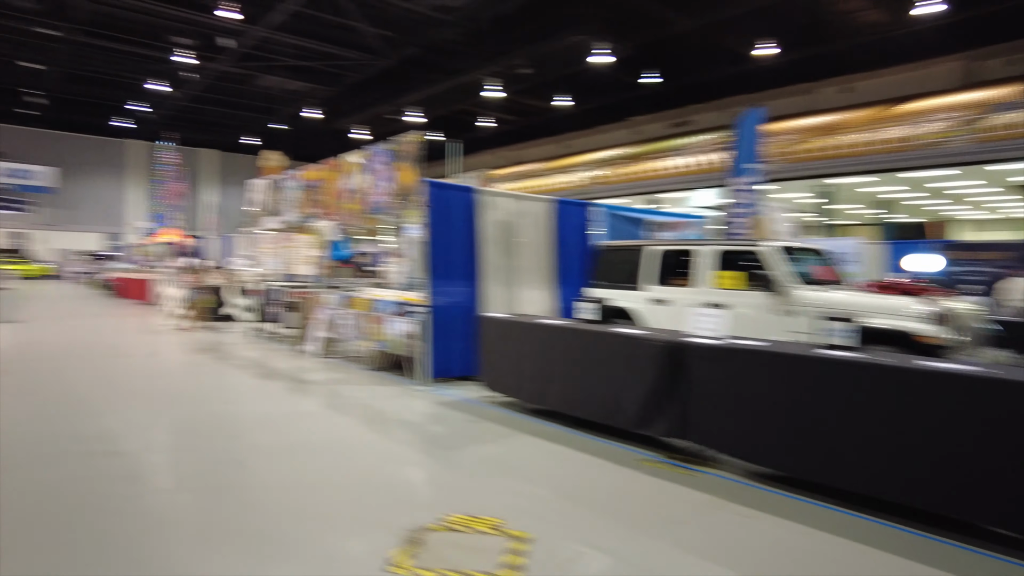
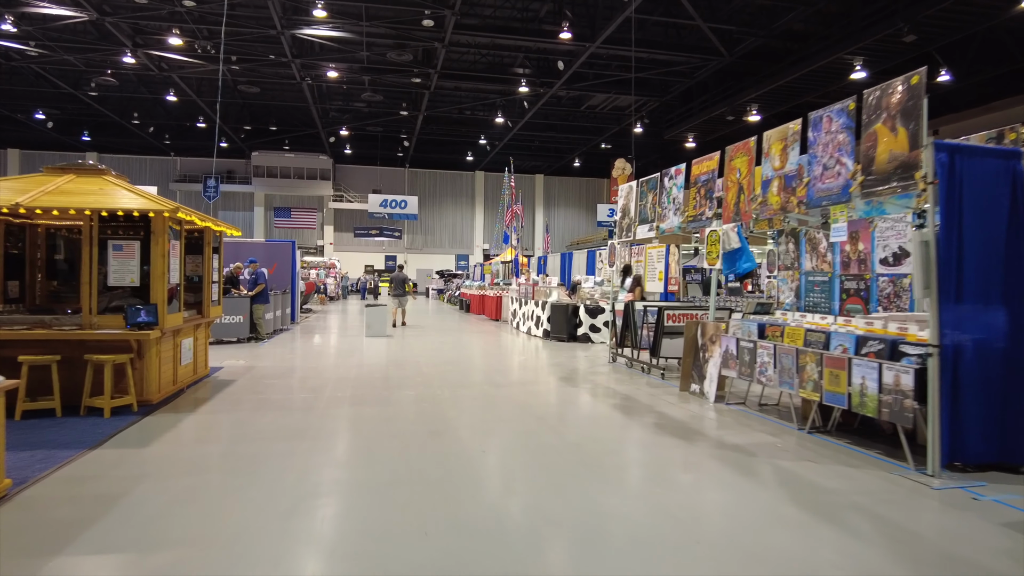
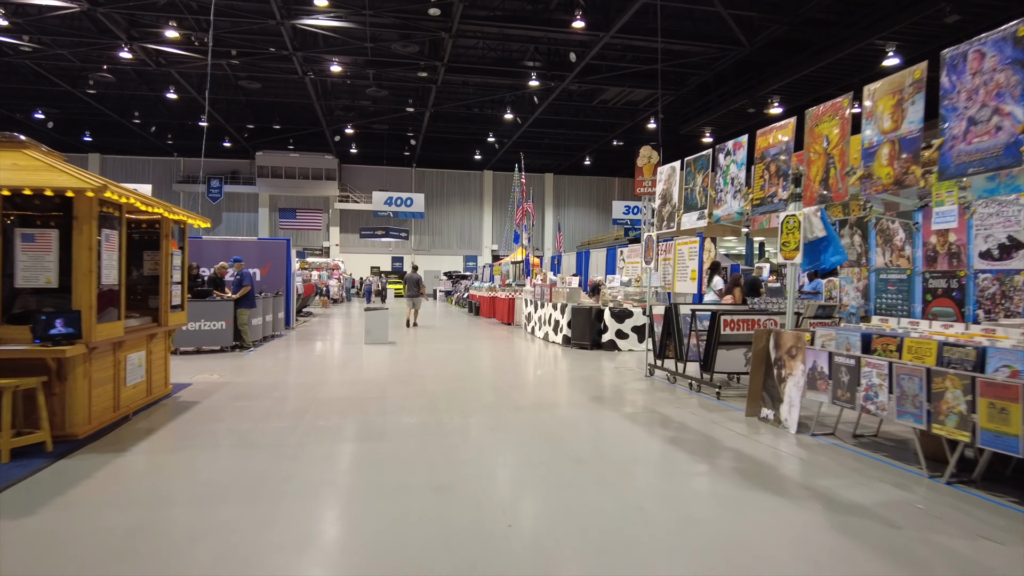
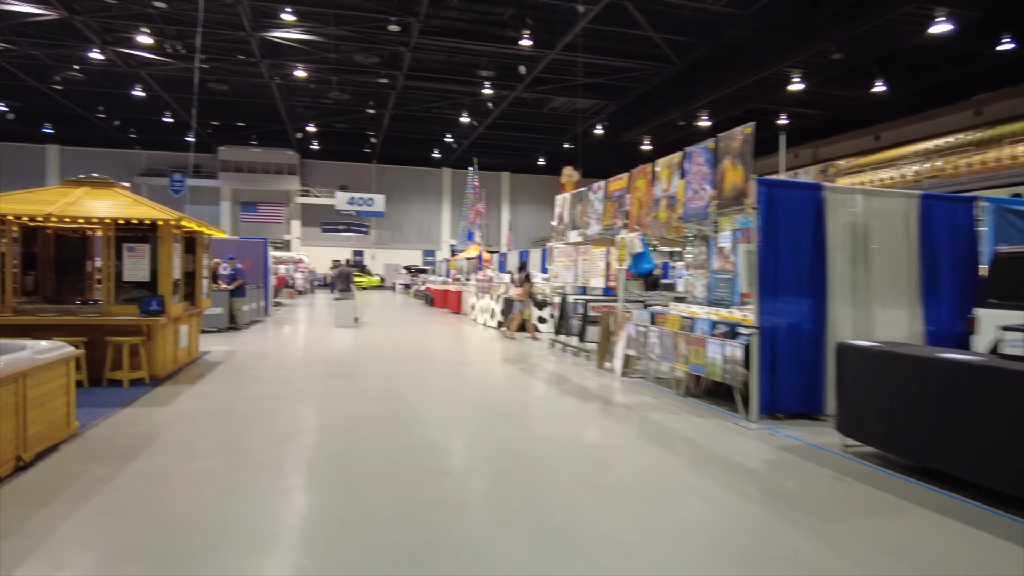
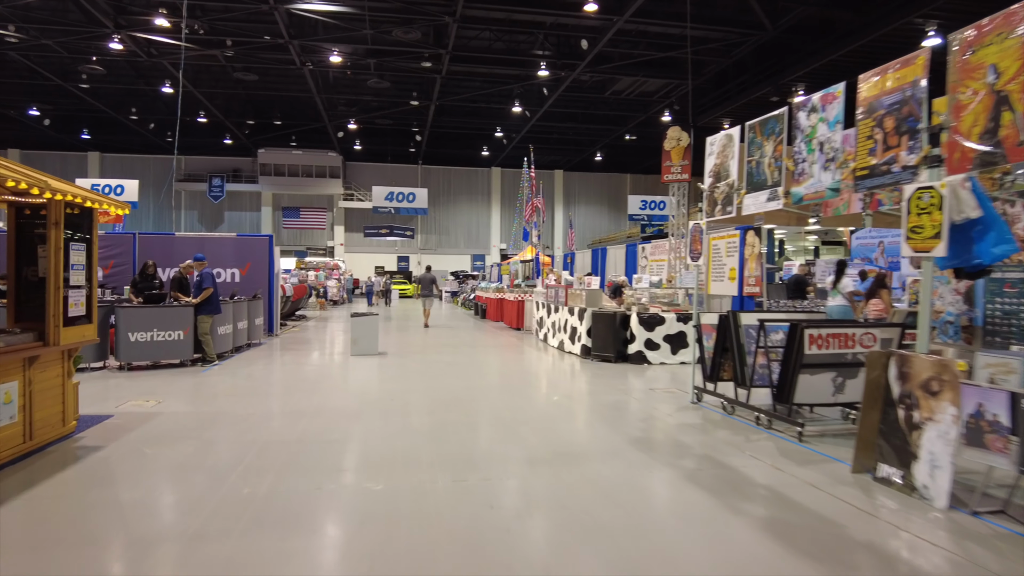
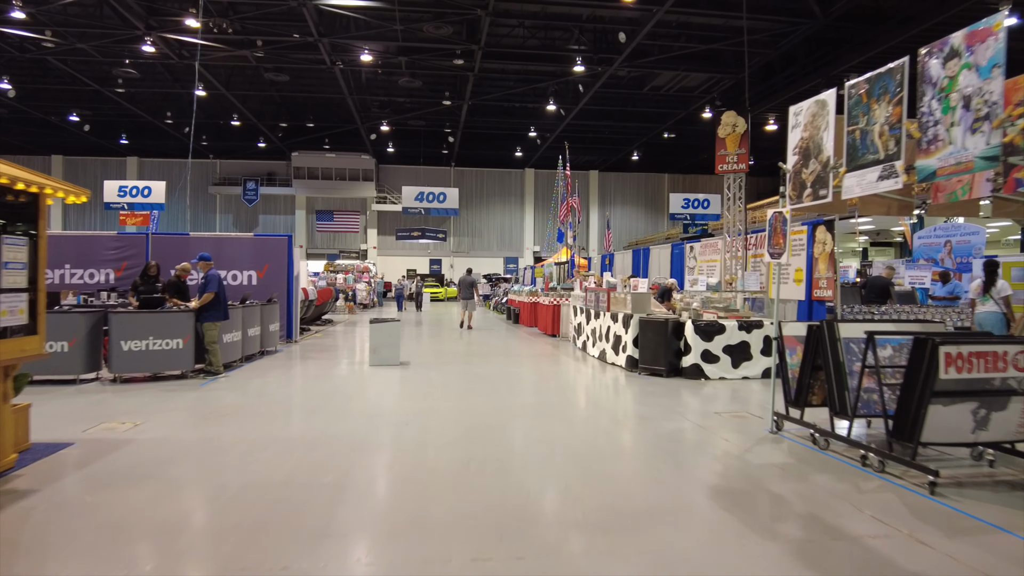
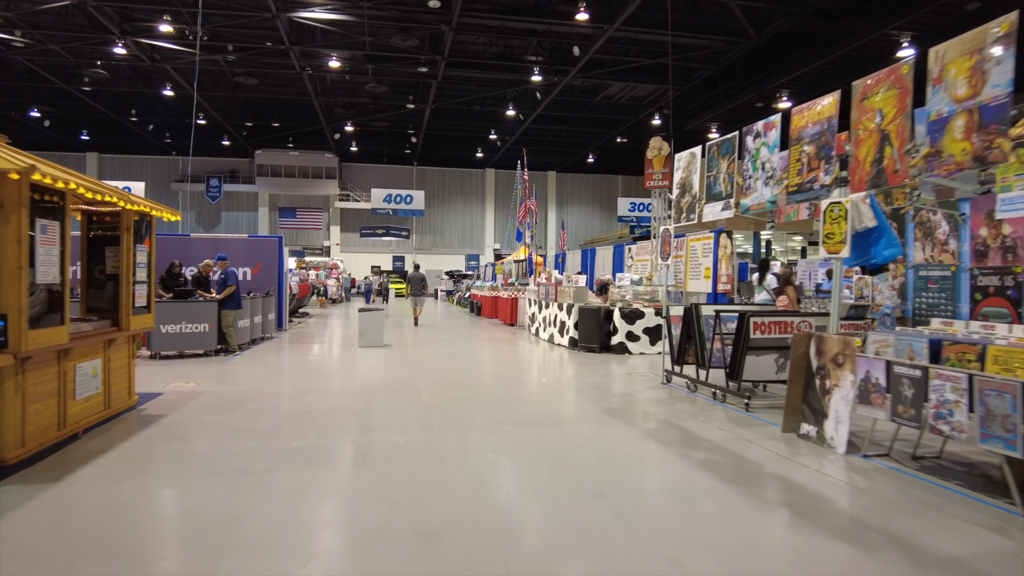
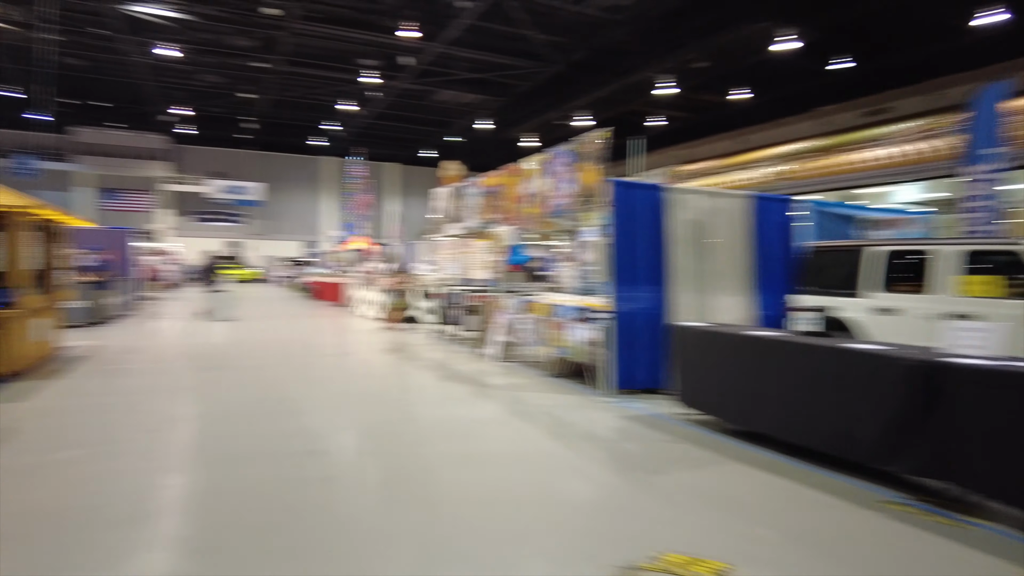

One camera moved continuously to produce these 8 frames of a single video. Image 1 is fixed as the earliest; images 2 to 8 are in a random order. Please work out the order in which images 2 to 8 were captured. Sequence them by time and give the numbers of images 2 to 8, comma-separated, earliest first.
8, 4, 2, 3, 7, 5, 6
